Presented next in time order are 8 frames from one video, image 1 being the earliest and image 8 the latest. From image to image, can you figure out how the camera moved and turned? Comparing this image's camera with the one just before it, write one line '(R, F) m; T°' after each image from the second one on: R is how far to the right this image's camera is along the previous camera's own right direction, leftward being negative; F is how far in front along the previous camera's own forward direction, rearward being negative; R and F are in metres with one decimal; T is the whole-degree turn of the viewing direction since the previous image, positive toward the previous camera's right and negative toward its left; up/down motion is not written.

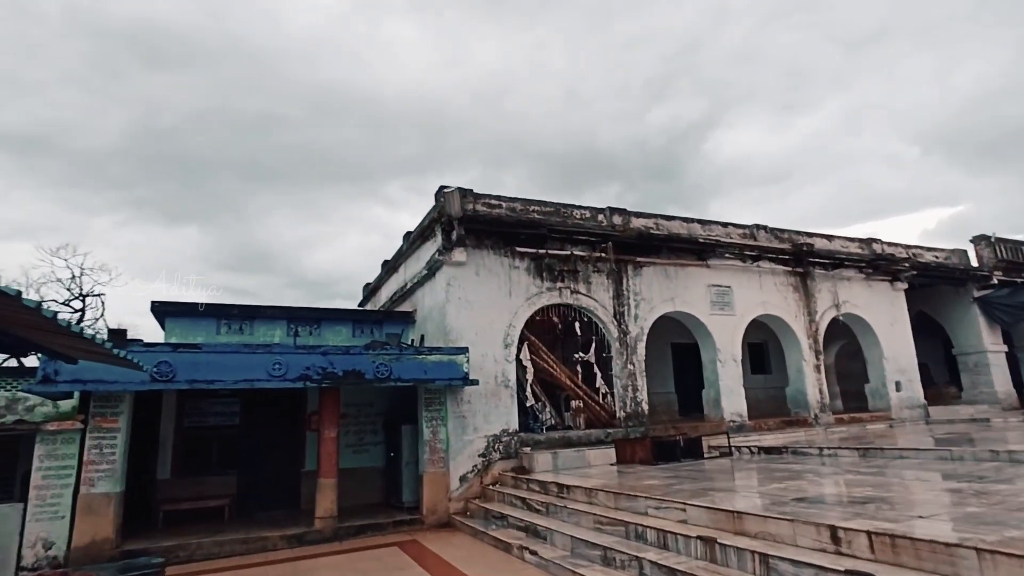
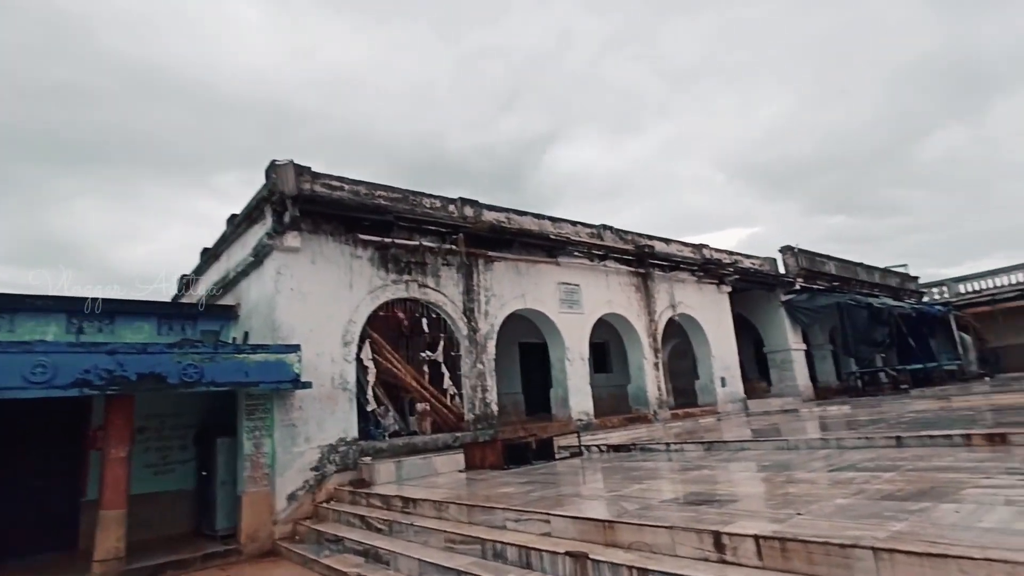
(0.0, +0.7) m; +15°
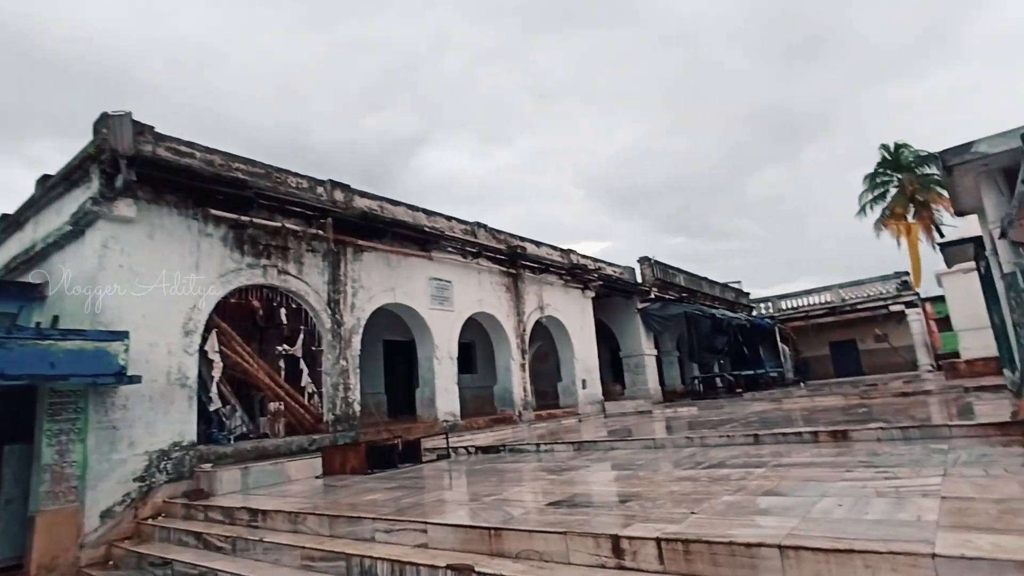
(-0.2, +0.4) m; +13°
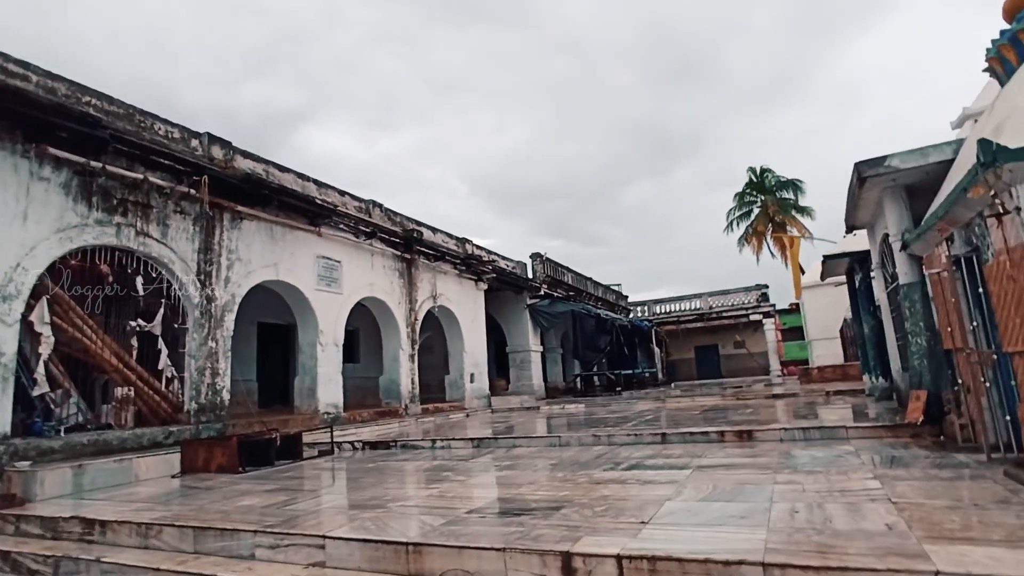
(-0.3, +0.6) m; +12°
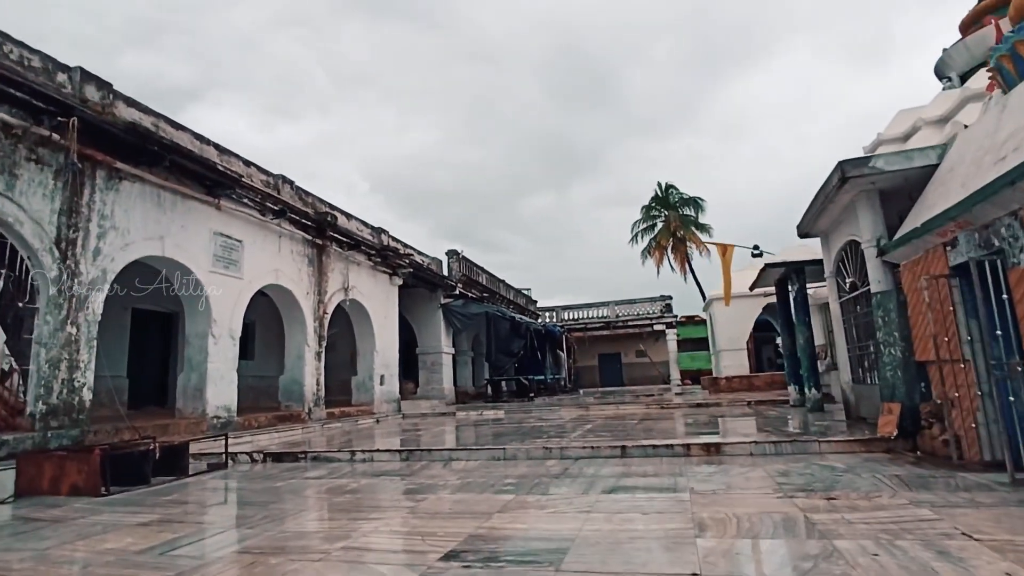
(-0.5, +0.9) m; +10°
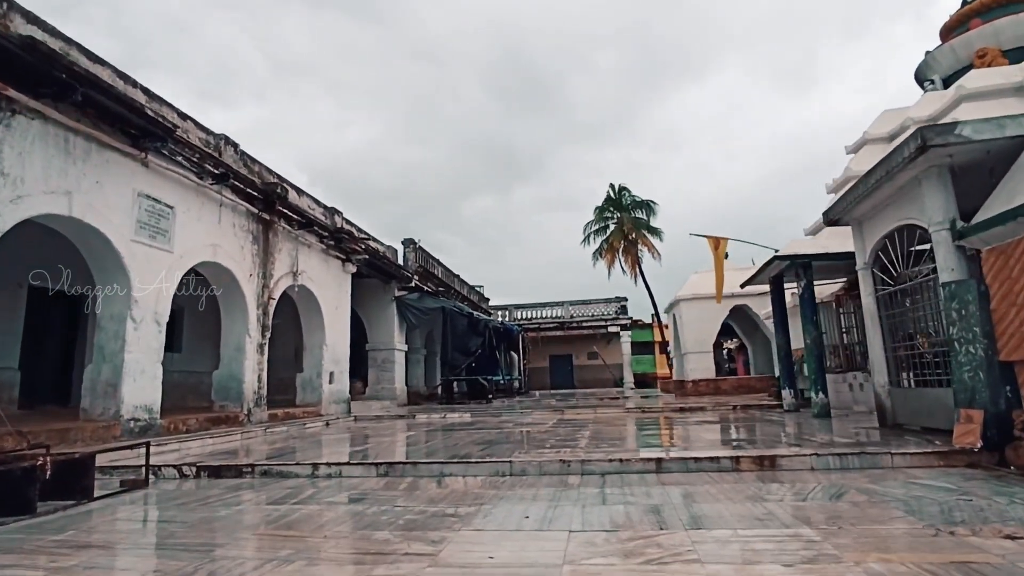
(-0.6, +1.1) m; +6°
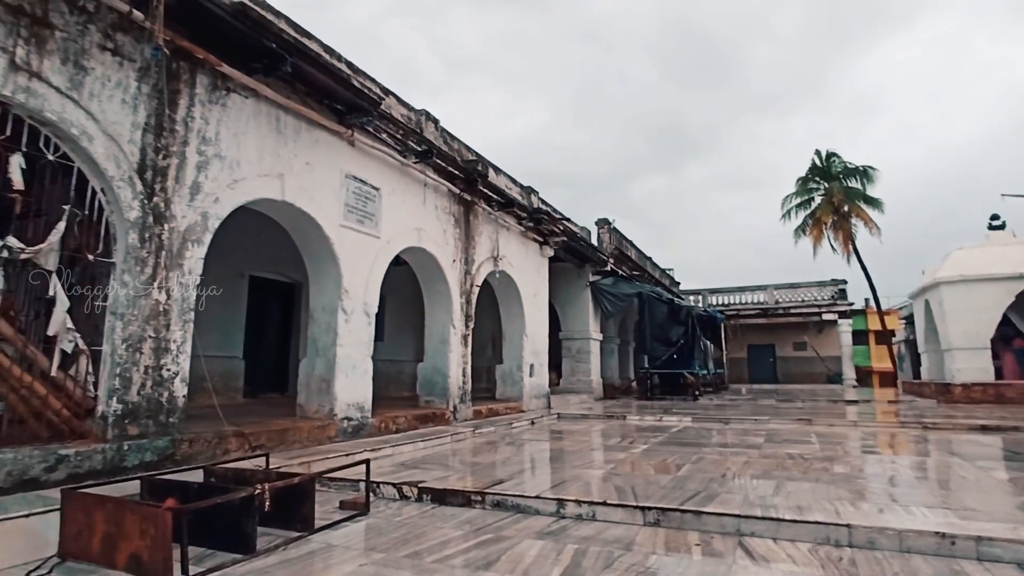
(-0.8, +1.2) m; -16°
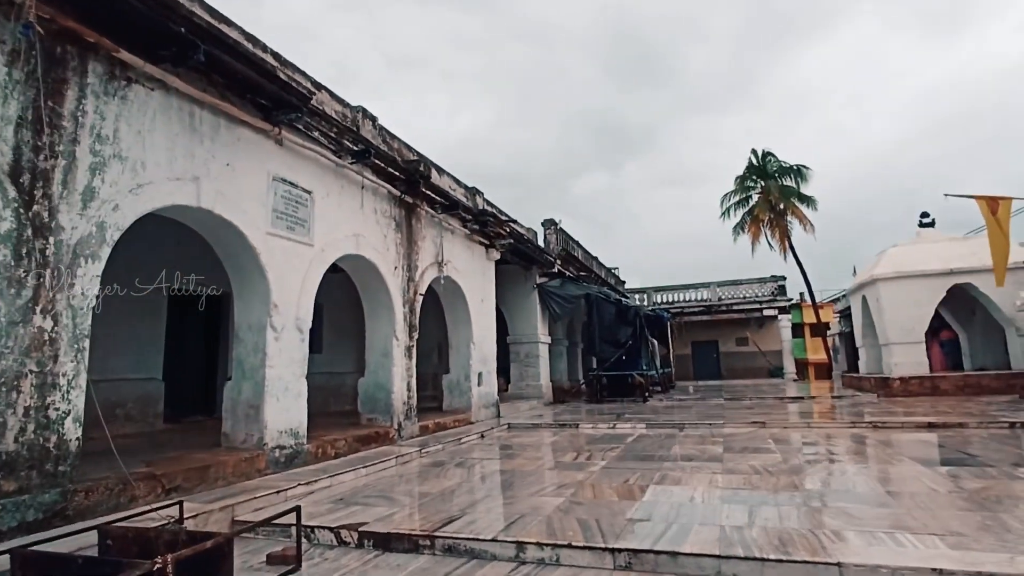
(0.0, +0.4) m; +5°
